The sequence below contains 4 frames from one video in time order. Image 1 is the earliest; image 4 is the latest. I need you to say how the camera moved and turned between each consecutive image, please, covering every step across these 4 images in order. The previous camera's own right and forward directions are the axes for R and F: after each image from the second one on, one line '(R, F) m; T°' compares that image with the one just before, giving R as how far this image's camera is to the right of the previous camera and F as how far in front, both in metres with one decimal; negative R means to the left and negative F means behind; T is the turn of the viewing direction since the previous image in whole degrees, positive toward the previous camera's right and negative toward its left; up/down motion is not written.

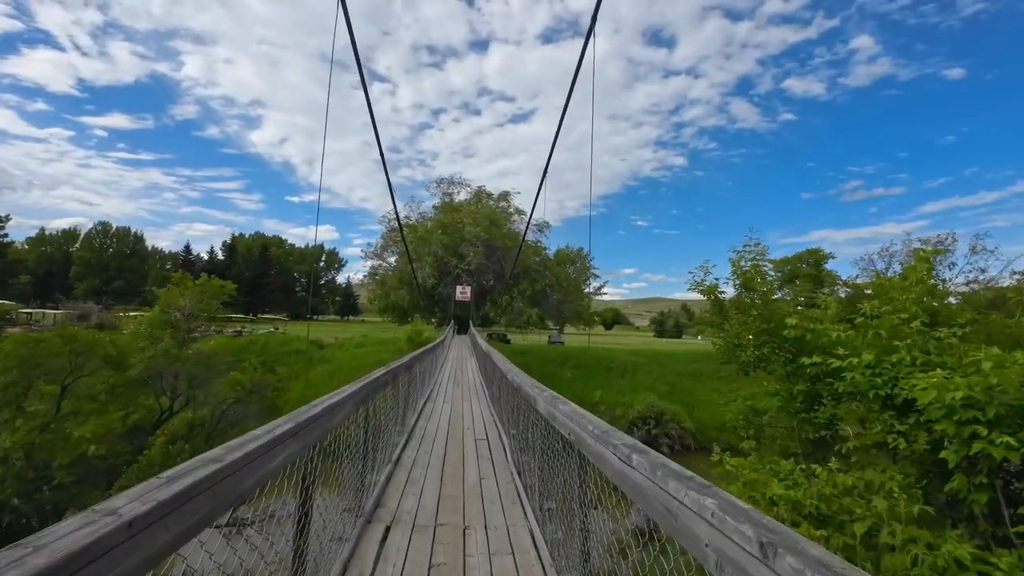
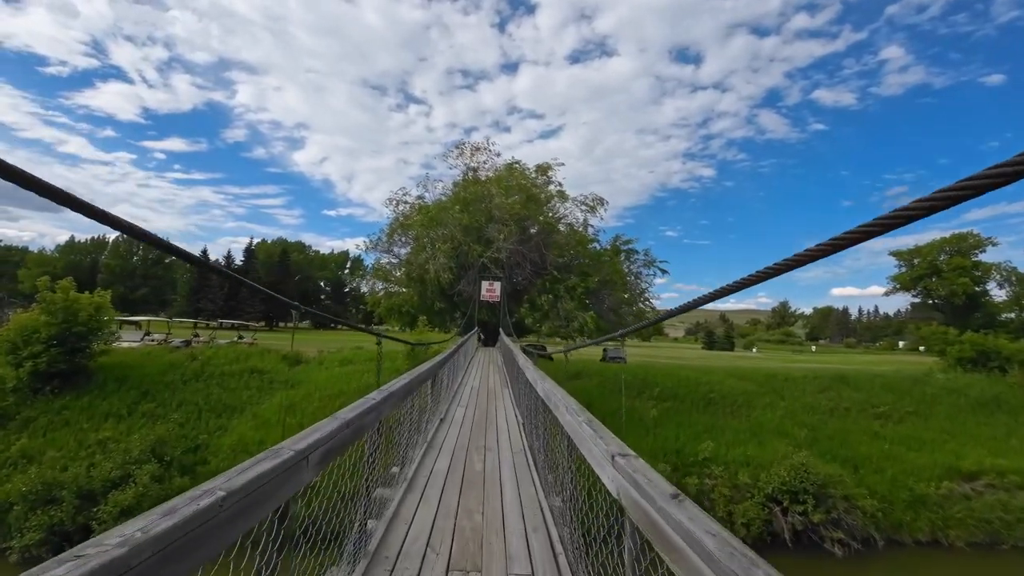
(-0.4, +5.0) m; -3°
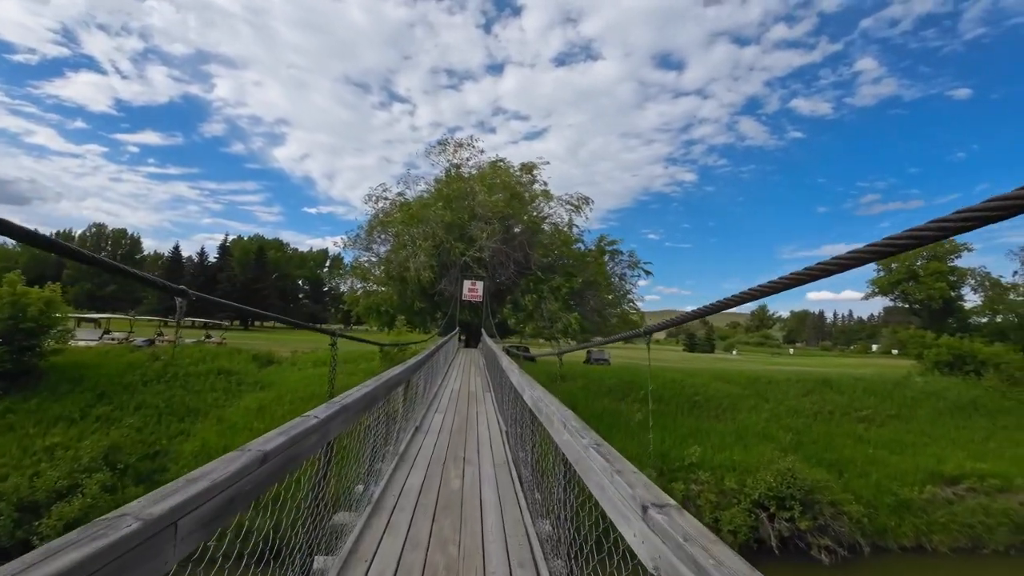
(0.0, +0.3) m; +2°
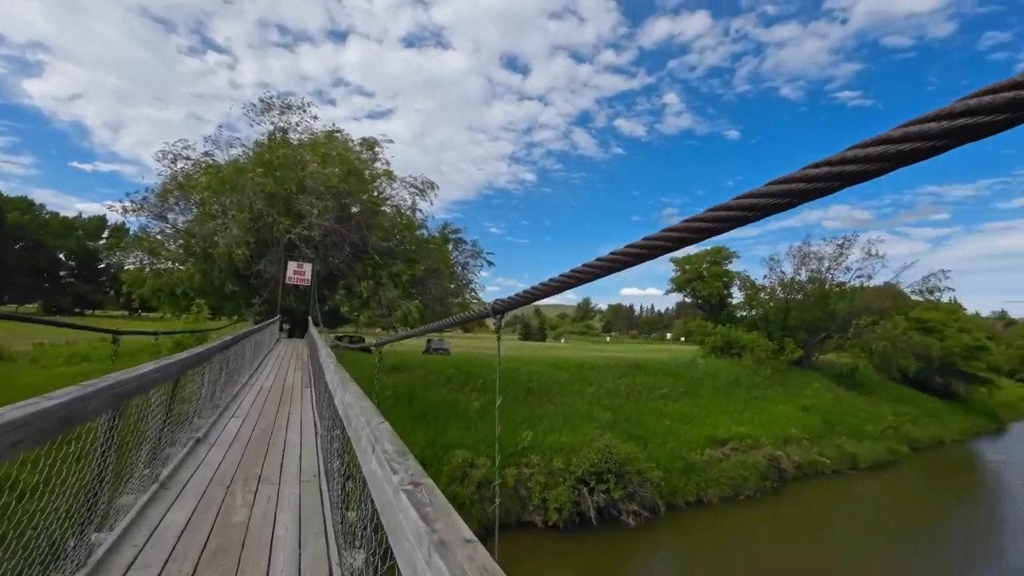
(0.0, +0.3) m; +16°
